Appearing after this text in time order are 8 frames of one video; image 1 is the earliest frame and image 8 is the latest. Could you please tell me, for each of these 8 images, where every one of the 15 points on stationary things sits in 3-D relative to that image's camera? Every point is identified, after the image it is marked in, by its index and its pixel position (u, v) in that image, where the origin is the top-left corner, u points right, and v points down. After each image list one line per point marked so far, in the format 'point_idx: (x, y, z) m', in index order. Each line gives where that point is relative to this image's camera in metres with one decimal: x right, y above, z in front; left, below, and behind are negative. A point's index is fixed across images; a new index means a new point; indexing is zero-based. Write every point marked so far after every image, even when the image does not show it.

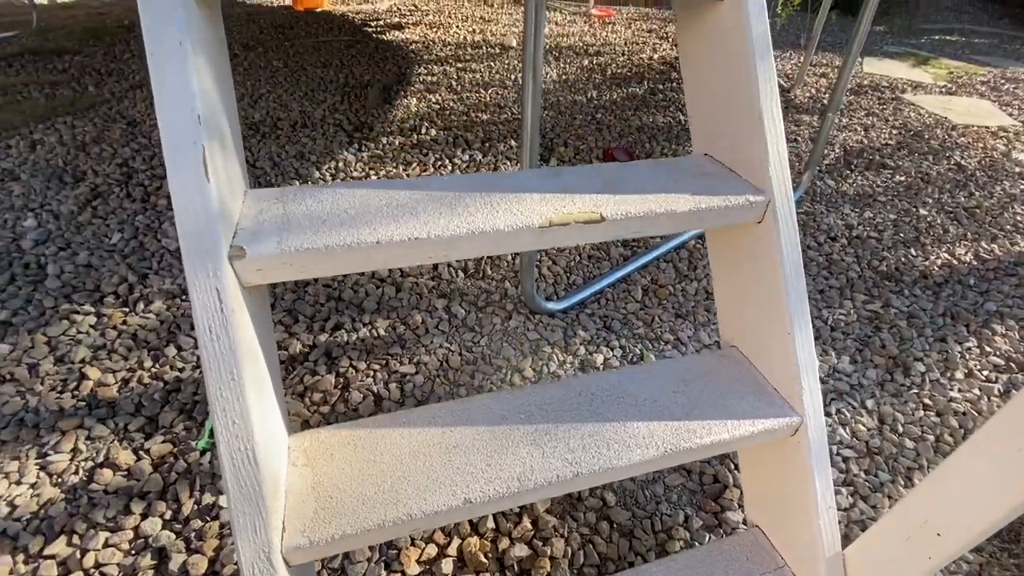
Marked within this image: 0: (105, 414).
0: (-1.1, -0.3, +2.3) m
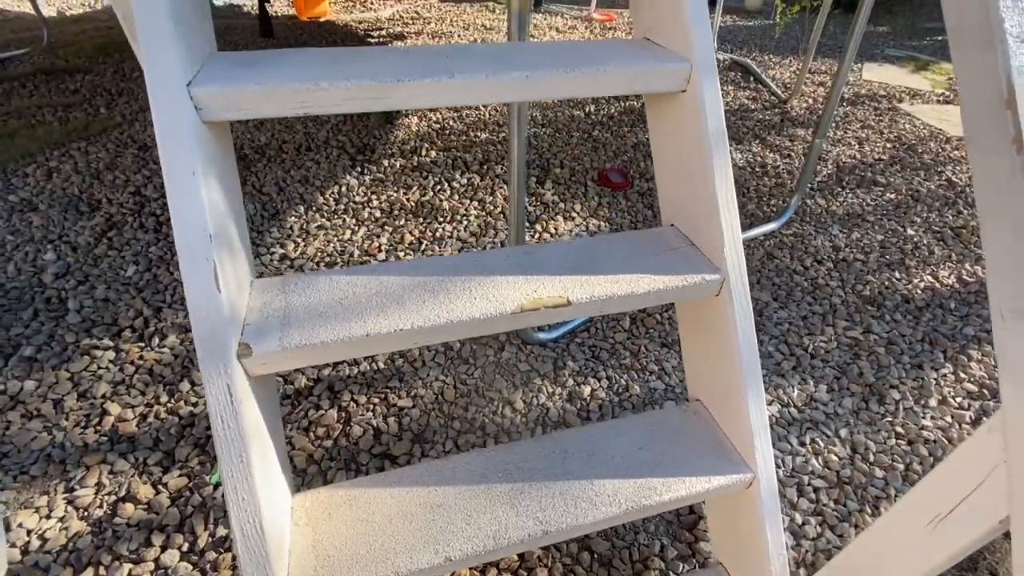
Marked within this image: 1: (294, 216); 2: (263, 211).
0: (-1.1, -0.5, +2.5) m
1: (-0.9, +0.3, +3.7) m
2: (-1.1, +0.3, +3.7) m
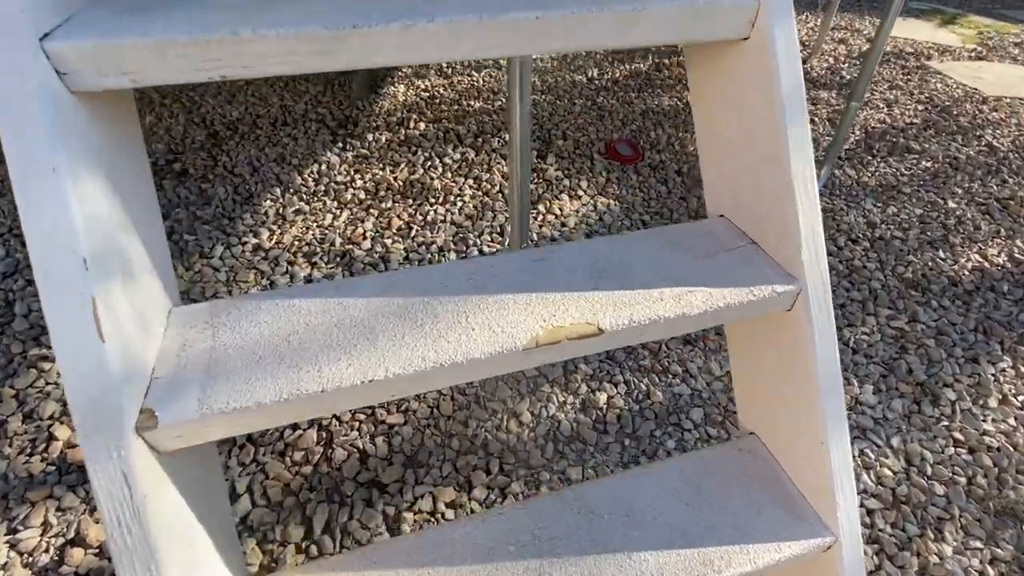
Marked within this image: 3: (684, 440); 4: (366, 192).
0: (-1.1, -0.5, +2.1) m
1: (-0.9, +0.3, +3.3) m
2: (-1.1, +0.3, +3.3) m
3: (+0.5, -0.4, +2.5) m
4: (-0.6, +0.4, +3.4) m
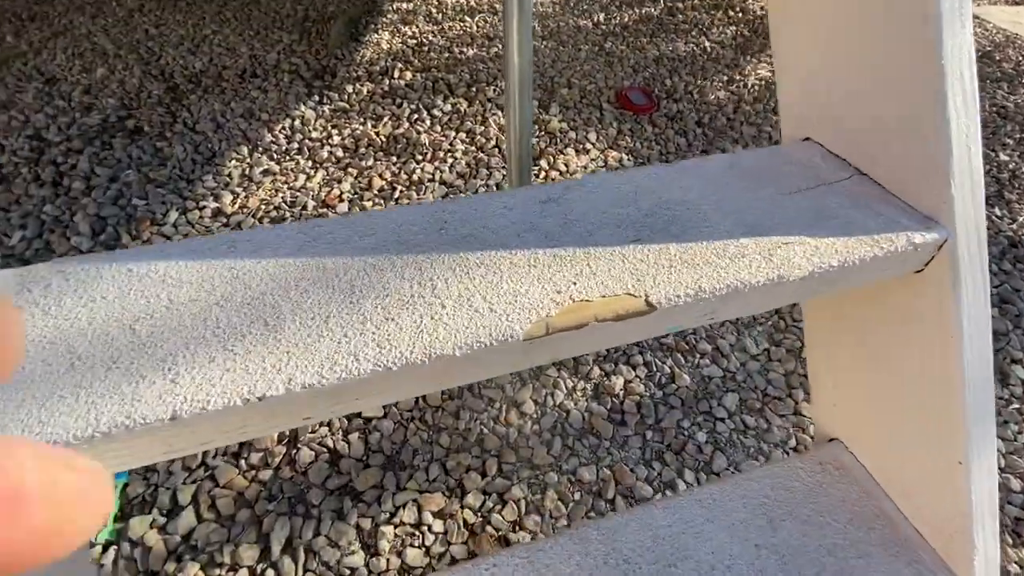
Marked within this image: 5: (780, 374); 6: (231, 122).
0: (-1.1, -0.4, +1.8) m
1: (-0.9, +0.4, +2.9) m
2: (-1.1, +0.4, +2.9) m
3: (+0.5, -0.3, +2.1) m
4: (-0.6, +0.5, +3.0) m
5: (+0.7, -0.2, +2.2) m
6: (-1.0, +0.6, +2.9) m
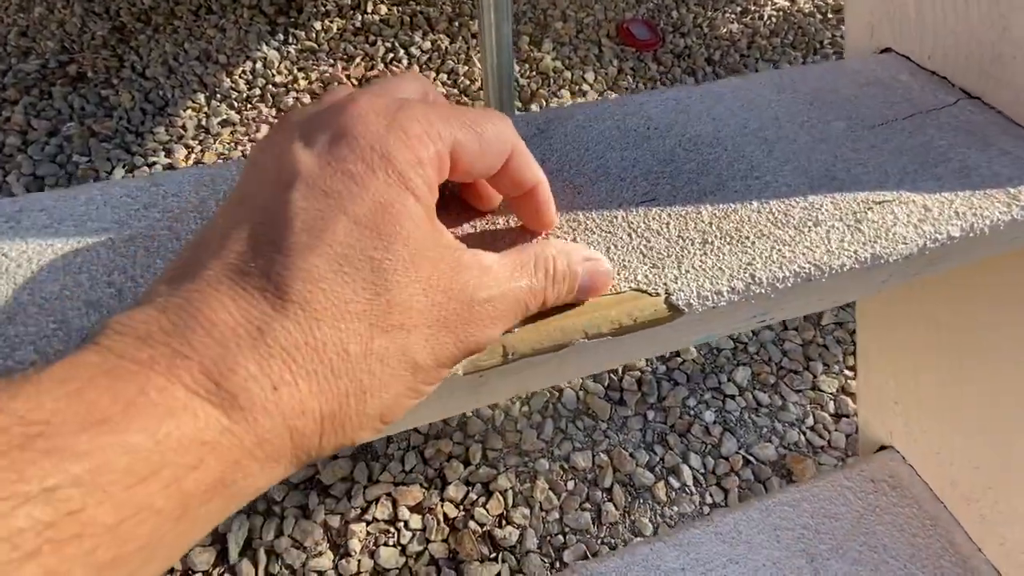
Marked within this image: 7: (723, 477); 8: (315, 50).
0: (-1.1, -0.4, +1.5) m
1: (-1.0, +0.6, +2.6) m
2: (-1.1, +0.6, +2.6) m
3: (+0.4, -0.3, +1.8) m
4: (-0.6, +0.6, +2.7) m
5: (+0.6, -0.1, +1.9) m
6: (-1.0, +0.7, +2.6) m
7: (+0.4, -0.4, +1.7) m
8: (-0.6, +0.8, +2.9) m
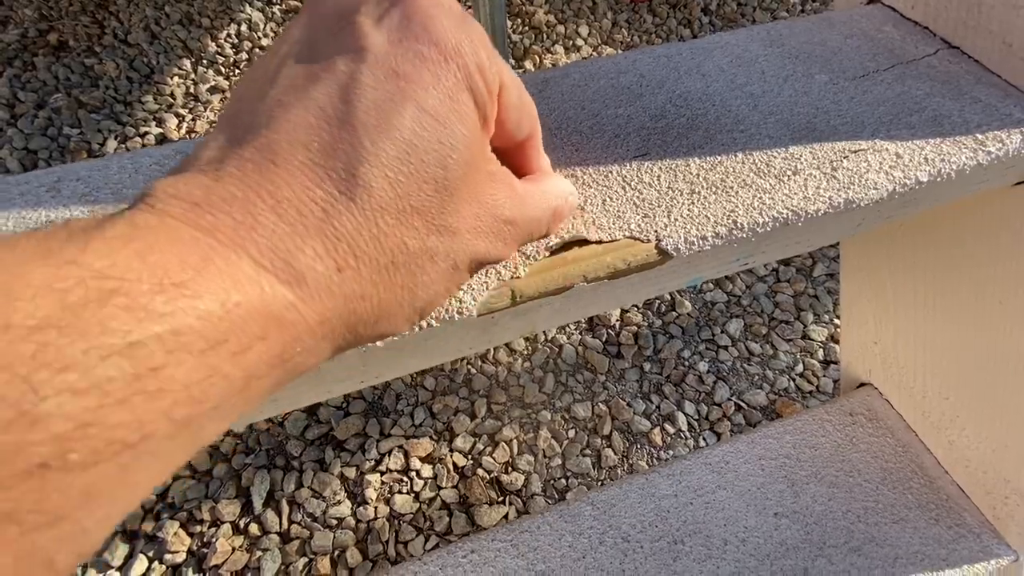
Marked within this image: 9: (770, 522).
0: (-1.1, -0.3, +1.6) m
1: (-1.0, +0.7, +2.6) m
2: (-1.1, +0.7, +2.7) m
3: (+0.5, -0.2, +1.9) m
4: (-0.6, +0.7, +2.7) m
5: (+0.6, 0.0, +2.0) m
6: (-1.0, +0.8, +2.6) m
7: (+0.4, -0.3, +1.8) m
8: (-0.7, +0.9, +2.9) m
9: (+0.3, -0.3, +1.1) m
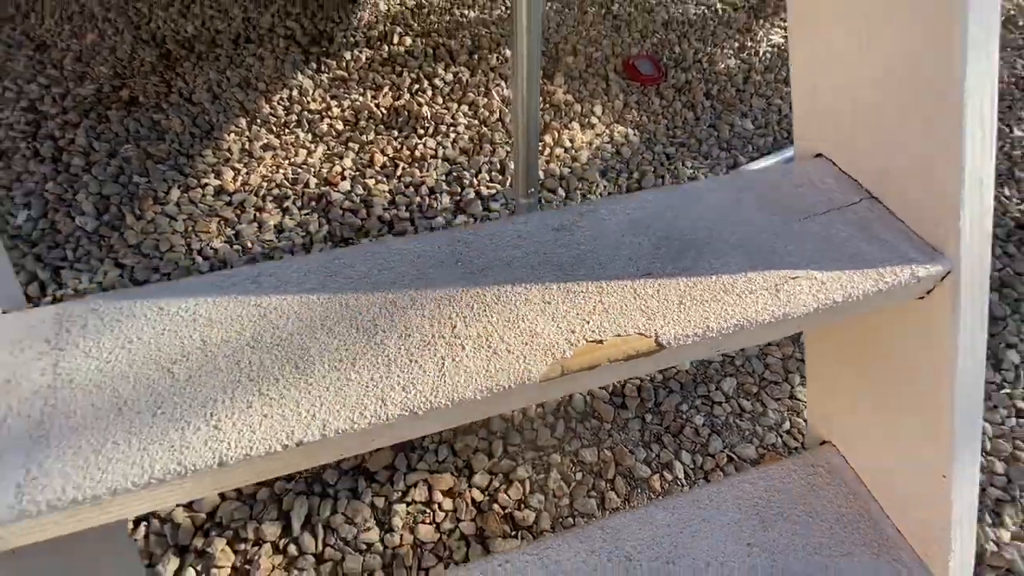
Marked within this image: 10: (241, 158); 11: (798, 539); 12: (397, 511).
0: (-1.1, -0.4, +1.8) m
1: (-0.9, +0.5, +2.9) m
2: (-1.0, +0.5, +2.9) m
3: (+0.5, -0.3, +2.1) m
4: (-0.5, +0.6, +3.0) m
5: (+0.7, -0.2, +2.2) m
6: (-0.9, +0.7, +2.9) m
7: (+0.5, -0.4, +2.0) m
8: (-0.6, +0.8, +3.2) m
9: (+0.3, -0.4, +1.3) m
10: (-0.9, +0.4, +2.8) m
11: (+0.4, -0.4, +1.3) m
12: (-0.3, -0.5, +1.9) m
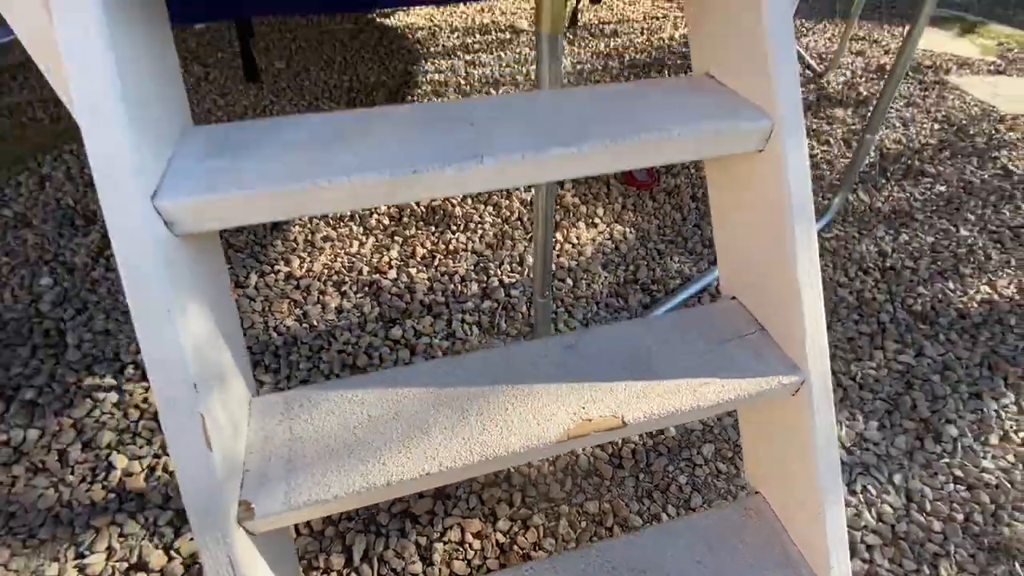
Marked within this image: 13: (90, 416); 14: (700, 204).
0: (-1.0, -0.6, +2.3) m
1: (-0.8, +0.3, +3.5) m
2: (-1.0, +0.3, +3.5) m
3: (+0.5, -0.6, +2.6) m
4: (-0.5, +0.3, +3.5) m
5: (+0.7, -0.4, +2.8) m
6: (-0.9, +0.4, +3.5) m
7: (+0.5, -0.7, +2.5) m
8: (-0.5, +0.5, +3.8) m
9: (+0.4, -0.6, +1.8) m
10: (-0.8, +0.2, +3.4) m
11: (+0.5, -0.6, +1.8) m
12: (-0.2, -0.7, +2.4) m
13: (-1.3, -0.4, +2.6) m
14: (+0.8, +0.3, +3.6) m
